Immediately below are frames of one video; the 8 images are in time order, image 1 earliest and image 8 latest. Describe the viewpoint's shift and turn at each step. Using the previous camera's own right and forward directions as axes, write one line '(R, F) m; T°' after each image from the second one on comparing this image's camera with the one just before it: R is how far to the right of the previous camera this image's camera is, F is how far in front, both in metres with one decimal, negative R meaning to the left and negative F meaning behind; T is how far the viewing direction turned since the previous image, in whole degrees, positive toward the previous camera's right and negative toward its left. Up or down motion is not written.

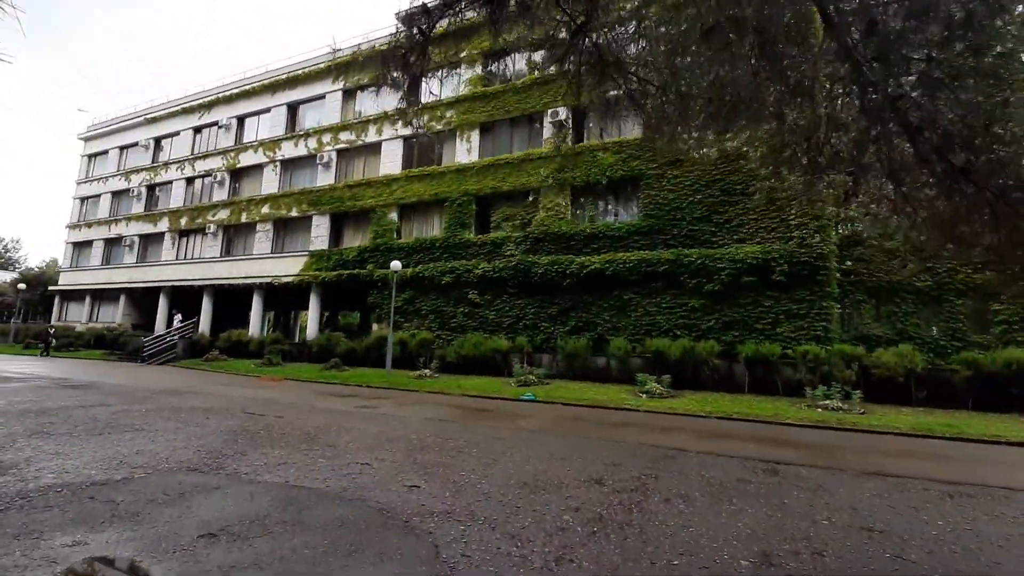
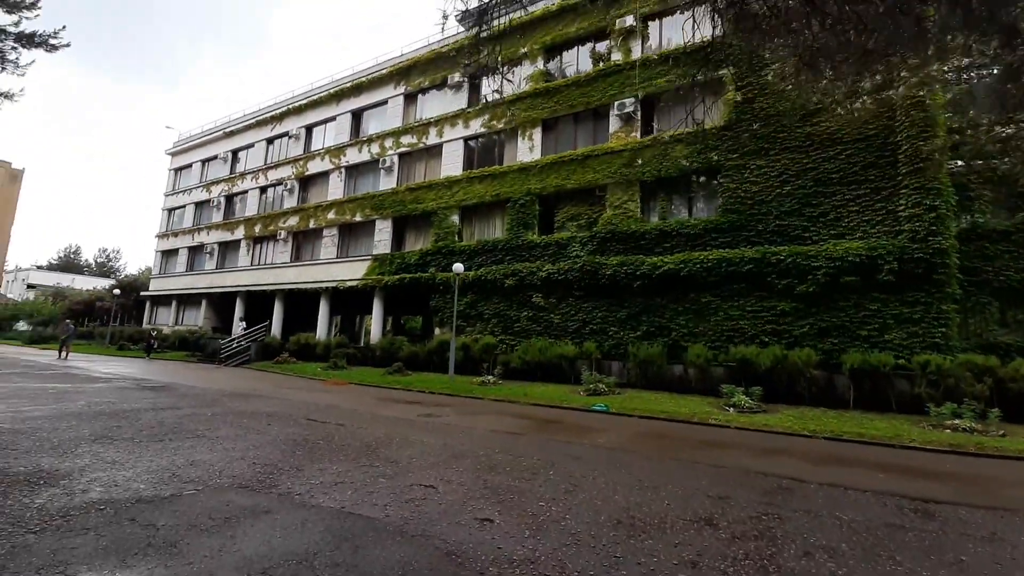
(-0.3, +0.8) m; -7°
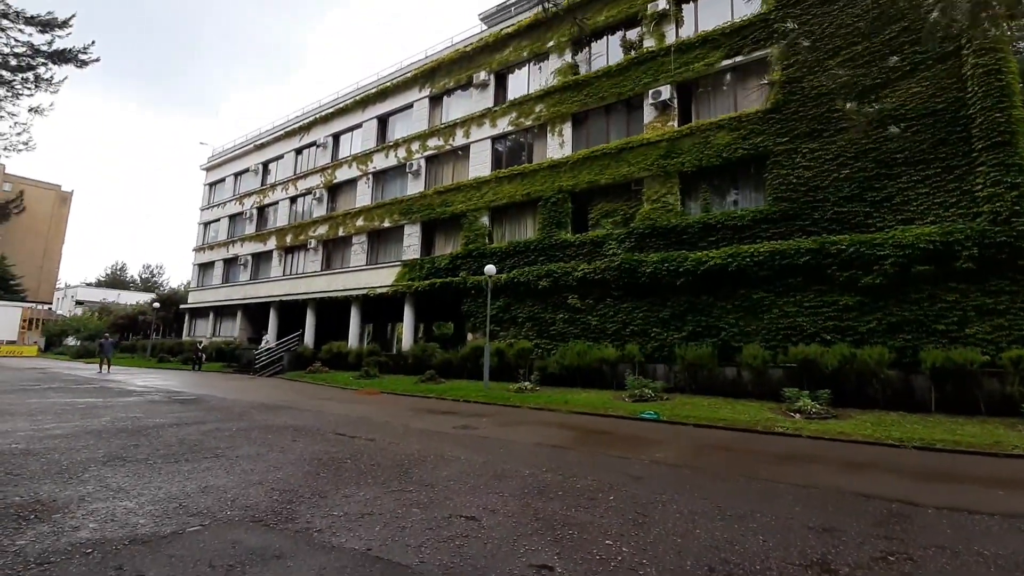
(-0.2, +0.8) m; -3°
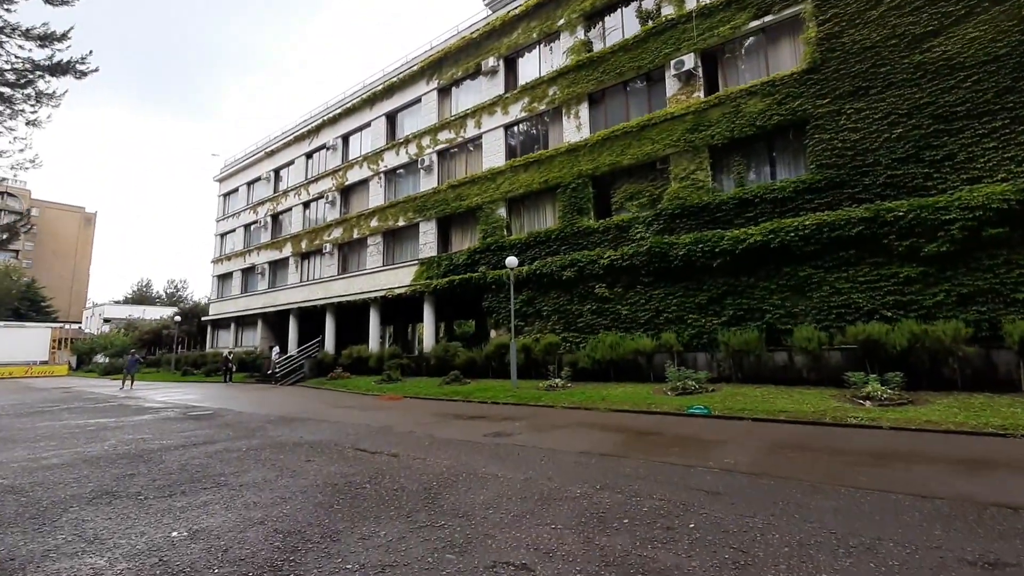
(-0.2, +0.9) m; -2°
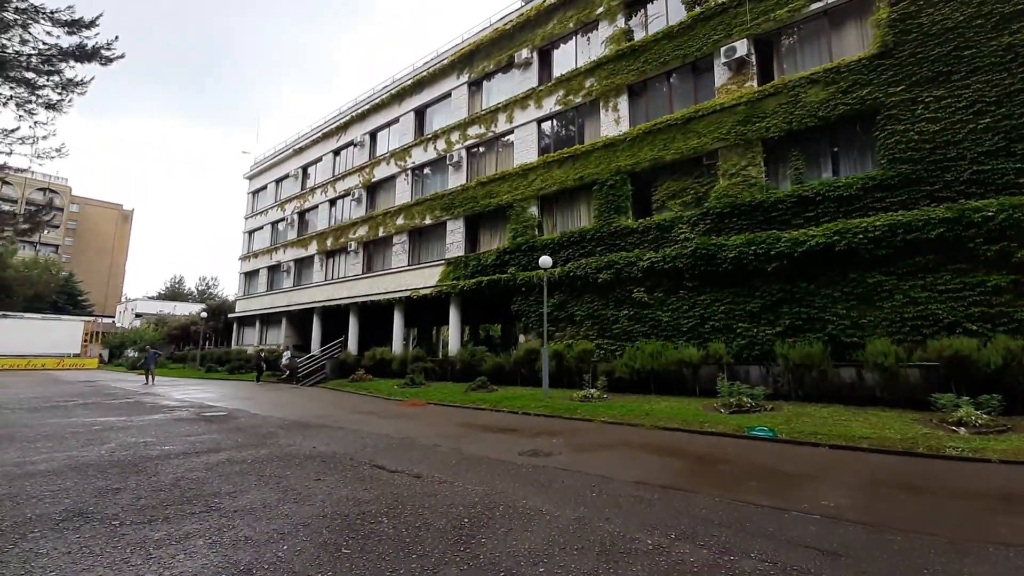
(-0.3, +1.0) m; -3°
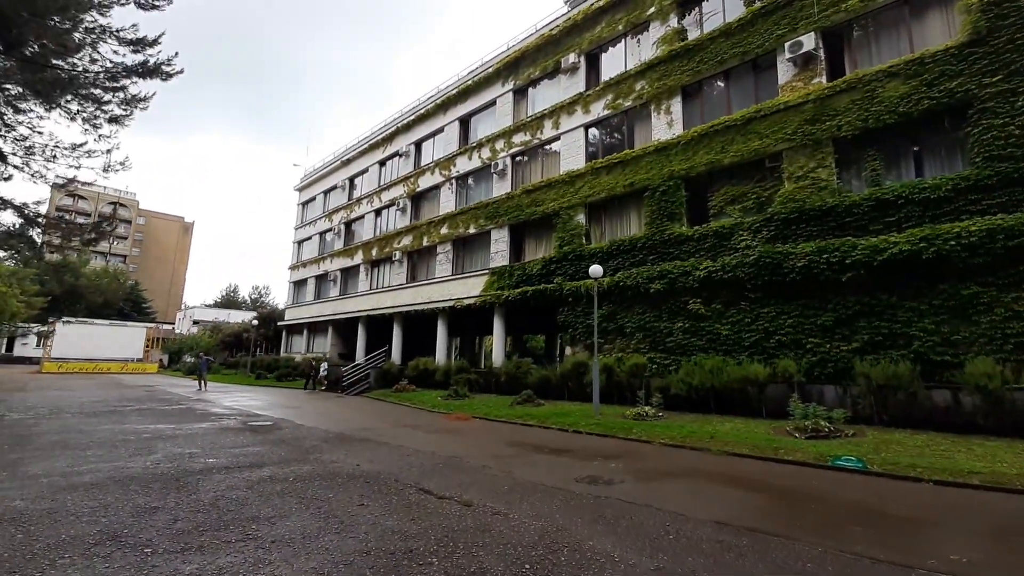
(-0.2, +0.5) m; -5°
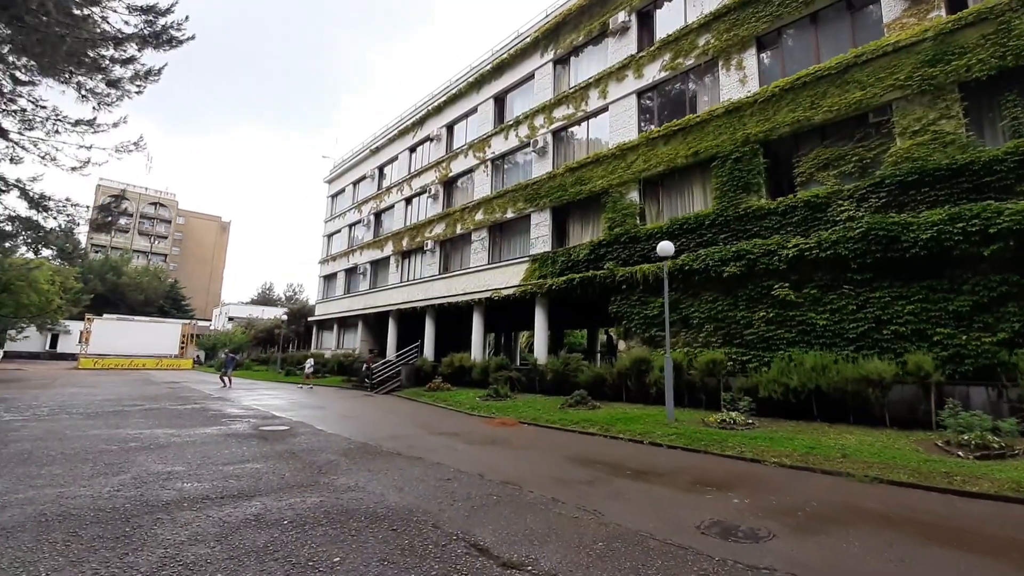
(-0.5, +2.0) m; -3°
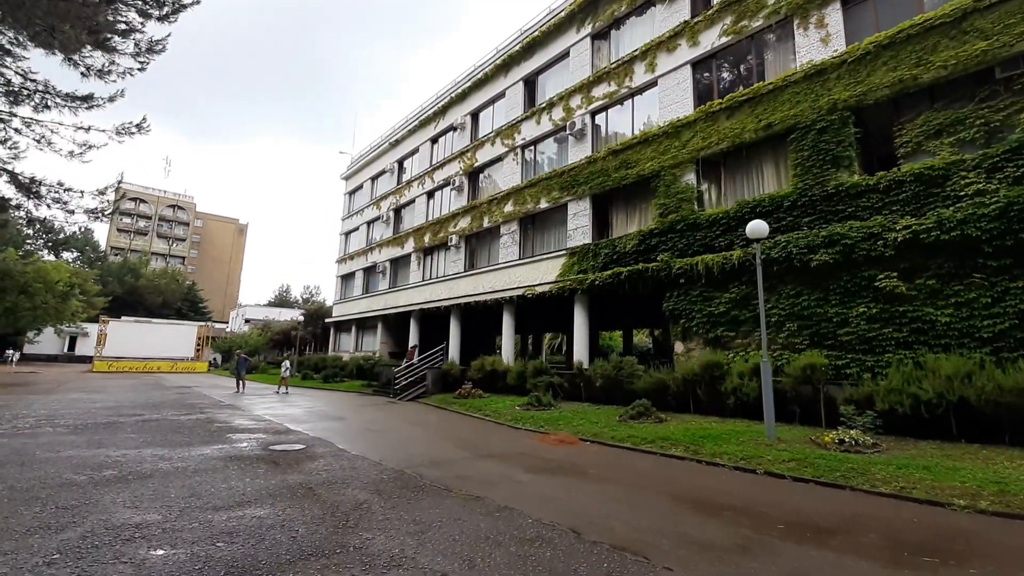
(-0.8, +1.8) m; -2°
